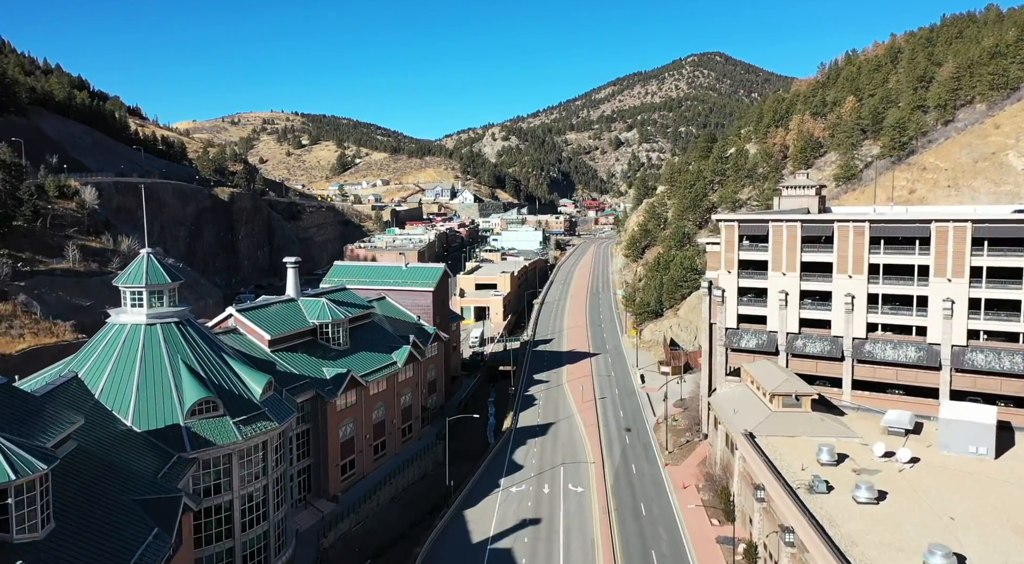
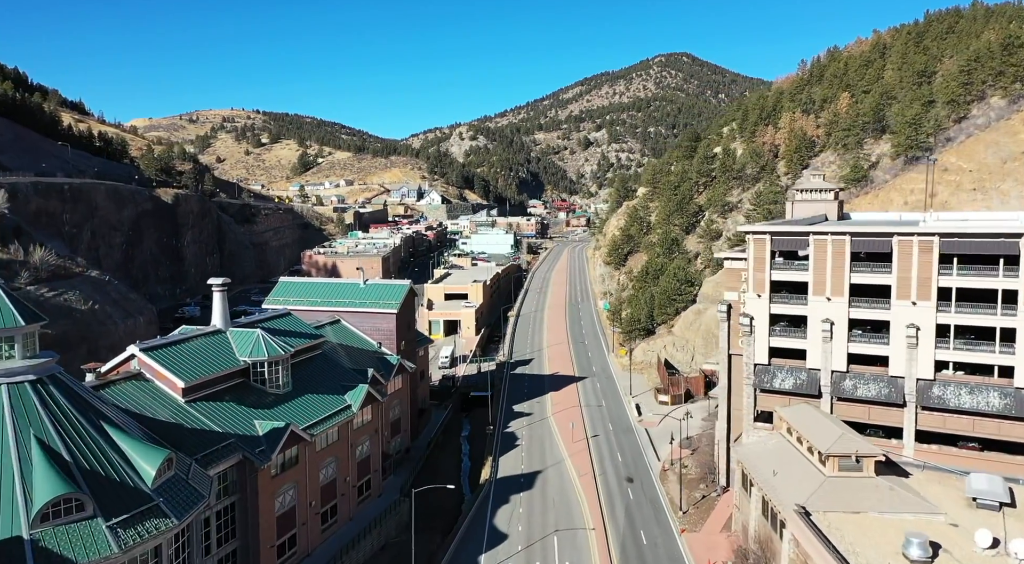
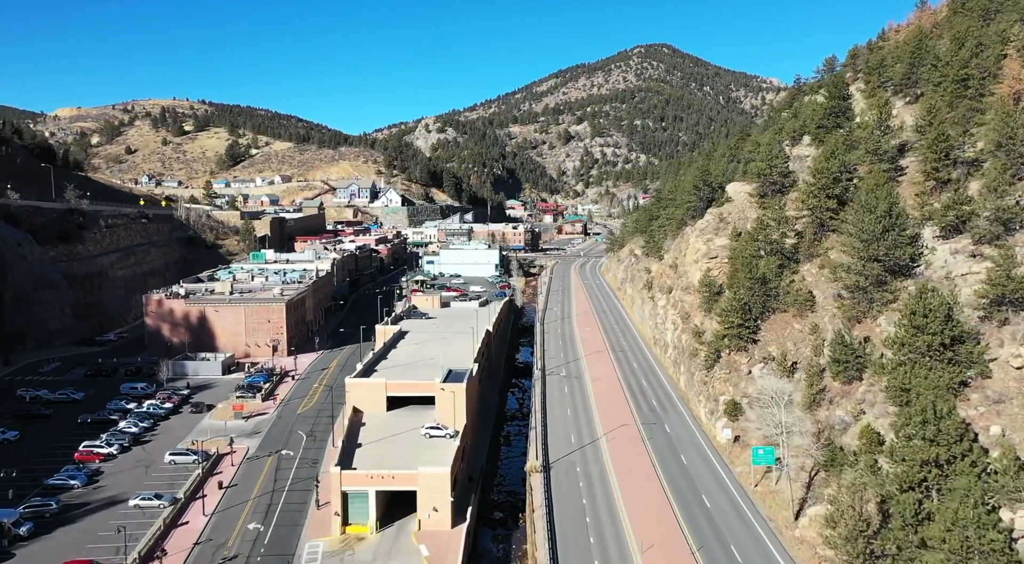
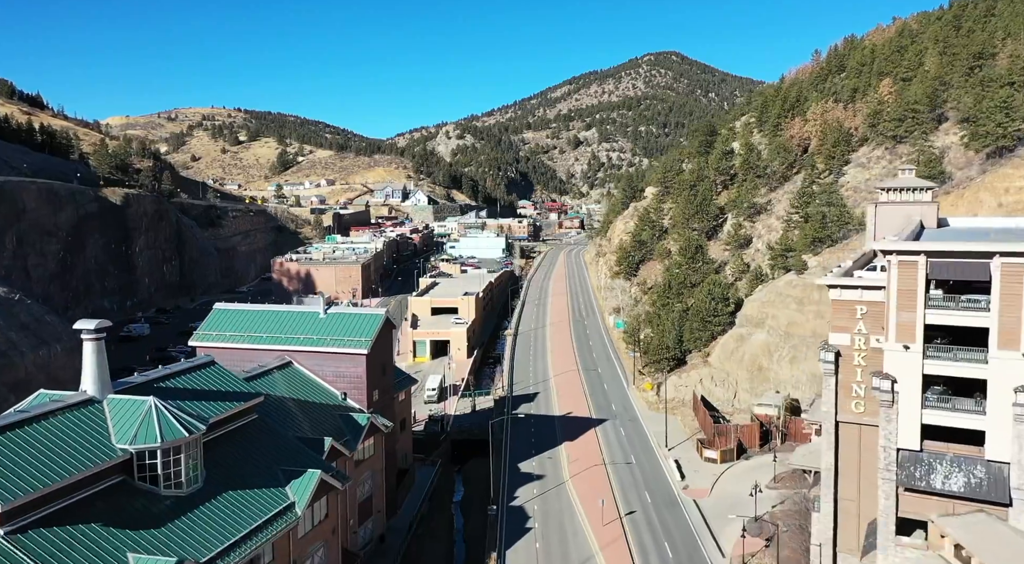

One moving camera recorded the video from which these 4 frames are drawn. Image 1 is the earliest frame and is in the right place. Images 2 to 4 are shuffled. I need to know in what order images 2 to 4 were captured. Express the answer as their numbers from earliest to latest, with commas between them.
2, 4, 3
